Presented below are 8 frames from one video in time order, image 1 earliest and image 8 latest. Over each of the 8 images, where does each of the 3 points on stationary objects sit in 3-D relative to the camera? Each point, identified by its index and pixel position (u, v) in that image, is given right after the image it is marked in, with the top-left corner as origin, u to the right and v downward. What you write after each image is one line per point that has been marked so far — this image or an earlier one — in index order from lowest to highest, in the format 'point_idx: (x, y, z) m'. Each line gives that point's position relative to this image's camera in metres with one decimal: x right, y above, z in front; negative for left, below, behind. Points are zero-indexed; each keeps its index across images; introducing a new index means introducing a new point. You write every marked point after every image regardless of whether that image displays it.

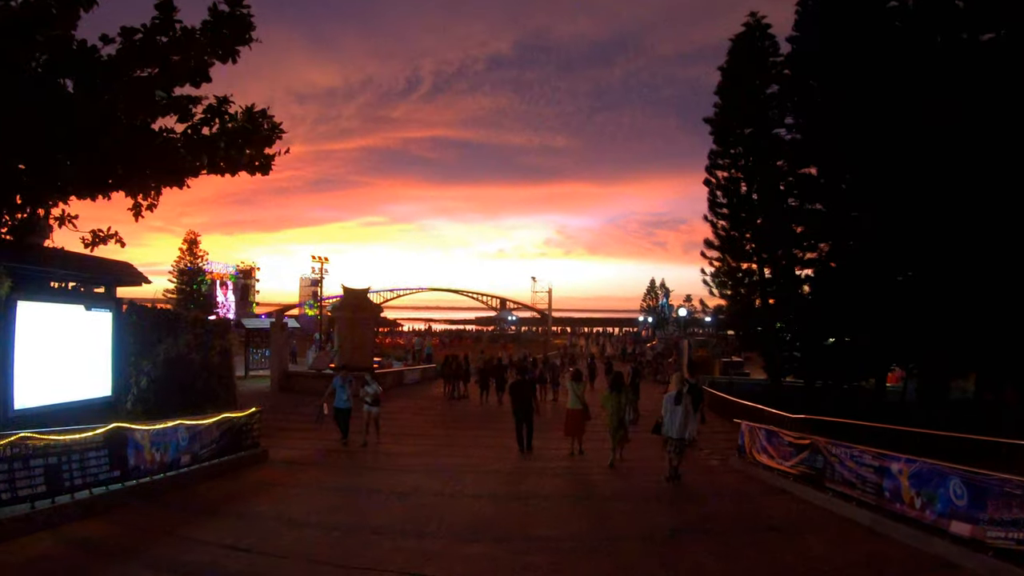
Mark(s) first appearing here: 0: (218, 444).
0: (-4.1, -2.2, +10.0) m
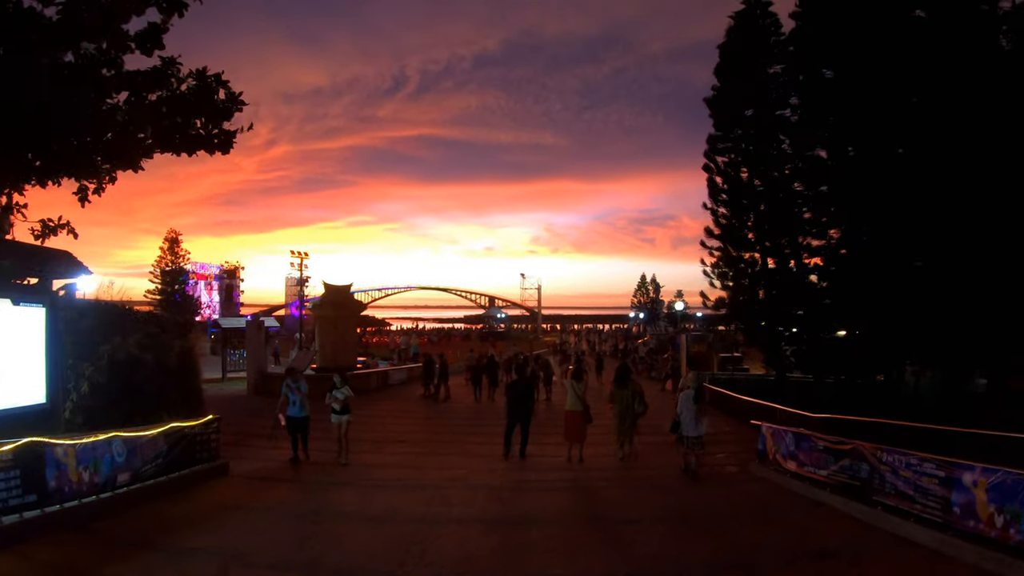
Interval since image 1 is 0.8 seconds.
0: (-4.2, -2.1, +8.6) m
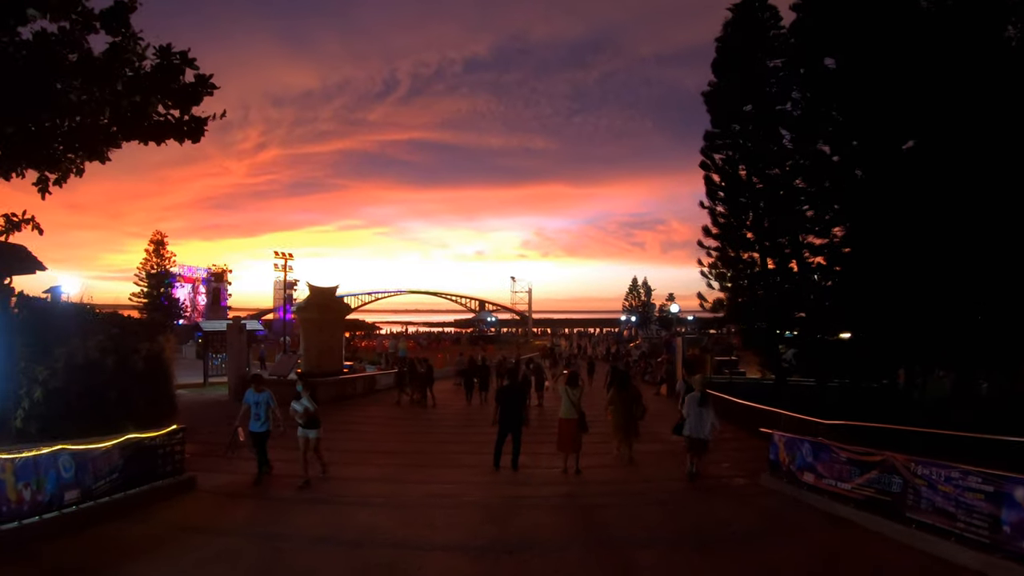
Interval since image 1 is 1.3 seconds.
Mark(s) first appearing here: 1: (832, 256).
0: (-4.3, -2.0, +7.8) m
1: (+8.6, +0.9, +19.2) m
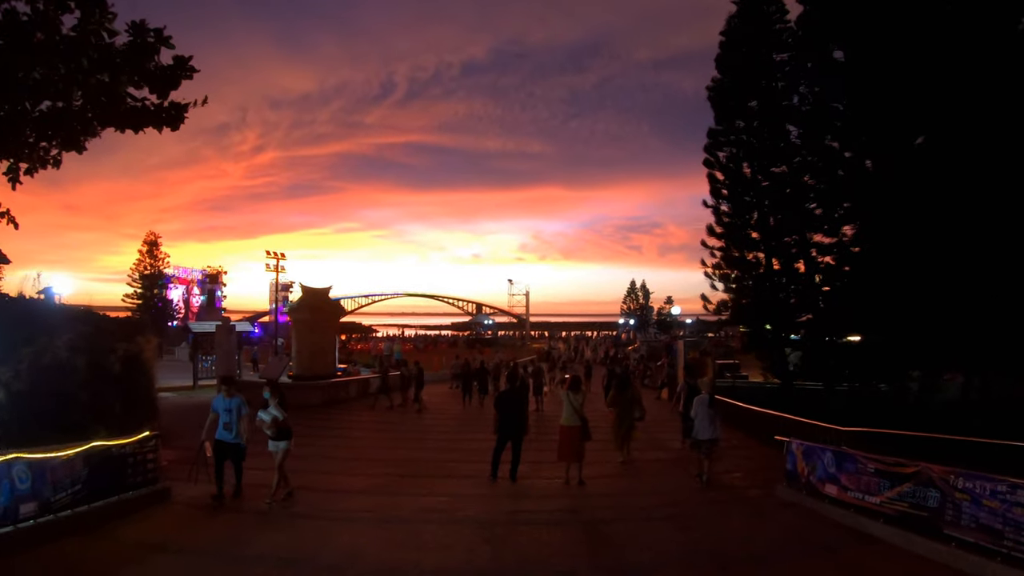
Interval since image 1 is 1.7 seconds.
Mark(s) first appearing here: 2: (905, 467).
0: (-4.3, -2.0, +7.2) m
1: (+8.5, +0.9, +18.6) m
2: (+3.8, -1.8, +7.0) m
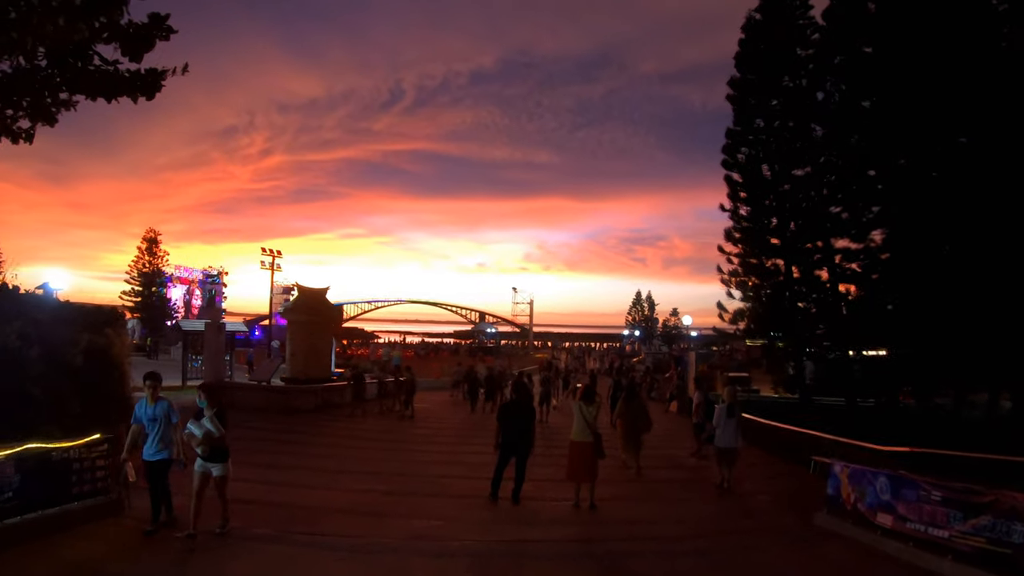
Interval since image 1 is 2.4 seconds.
0: (-4.2, -1.8, +6.1) m
1: (+8.7, +0.6, +17.6) m
2: (+3.9, -1.8, +6.0) m
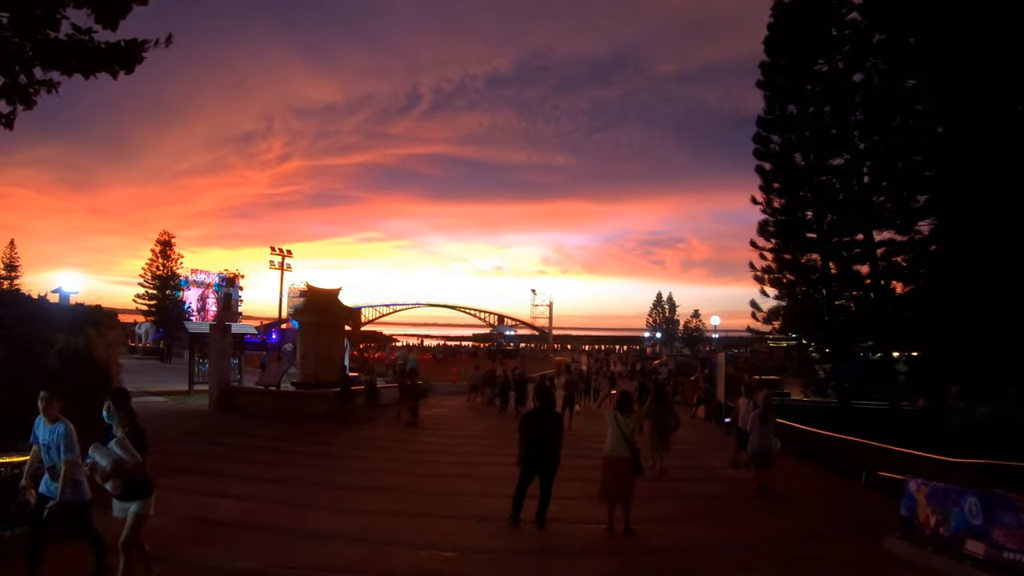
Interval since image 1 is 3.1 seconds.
0: (-4.1, -1.7, +5.1) m
1: (+9.1, +0.7, +16.3) m
2: (+4.0, -1.6, +4.8) m
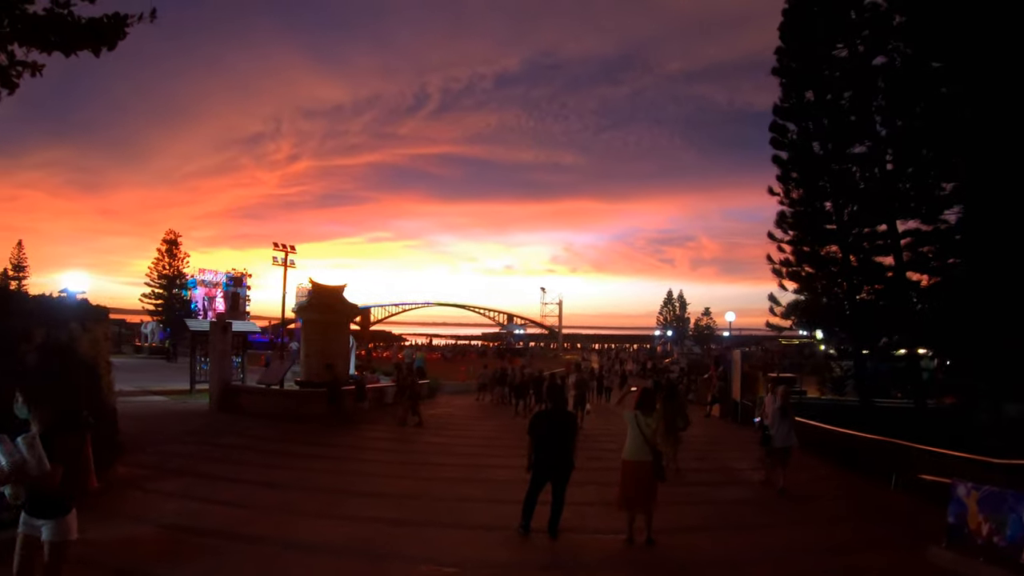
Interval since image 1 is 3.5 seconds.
0: (-4.0, -1.6, +4.6) m
1: (+9.3, +0.9, +15.5) m
2: (+4.1, -1.5, +4.1) m
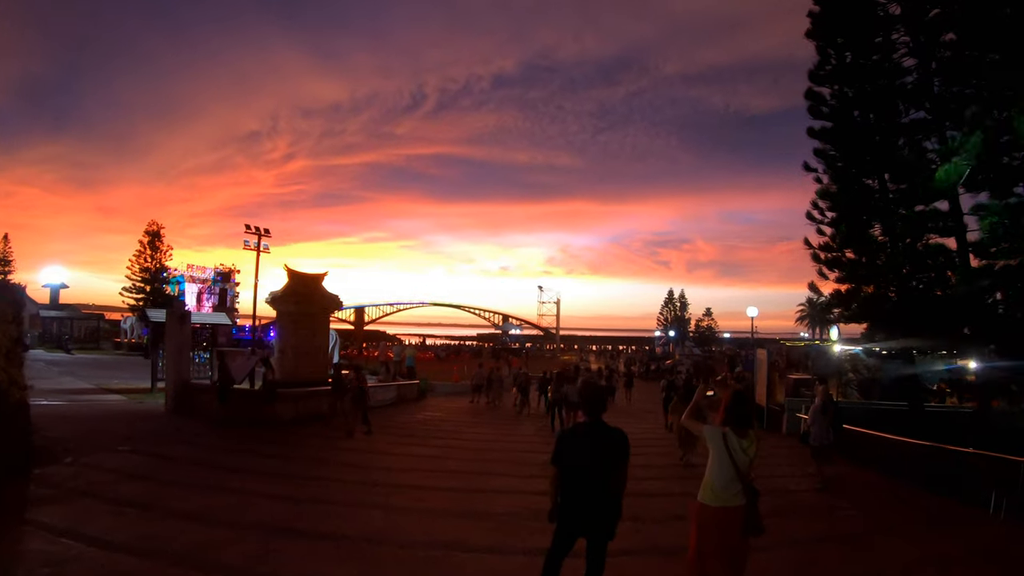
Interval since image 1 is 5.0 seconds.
0: (-3.9, -1.3, +2.3) m
1: (+9.4, +1.1, +13.3) m
2: (+4.2, -1.2, +1.9) m
